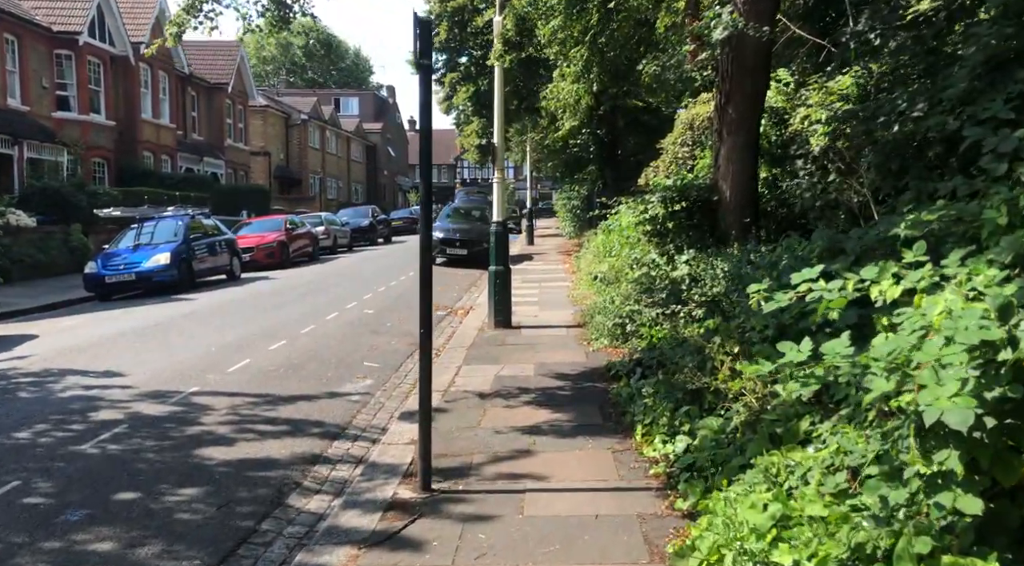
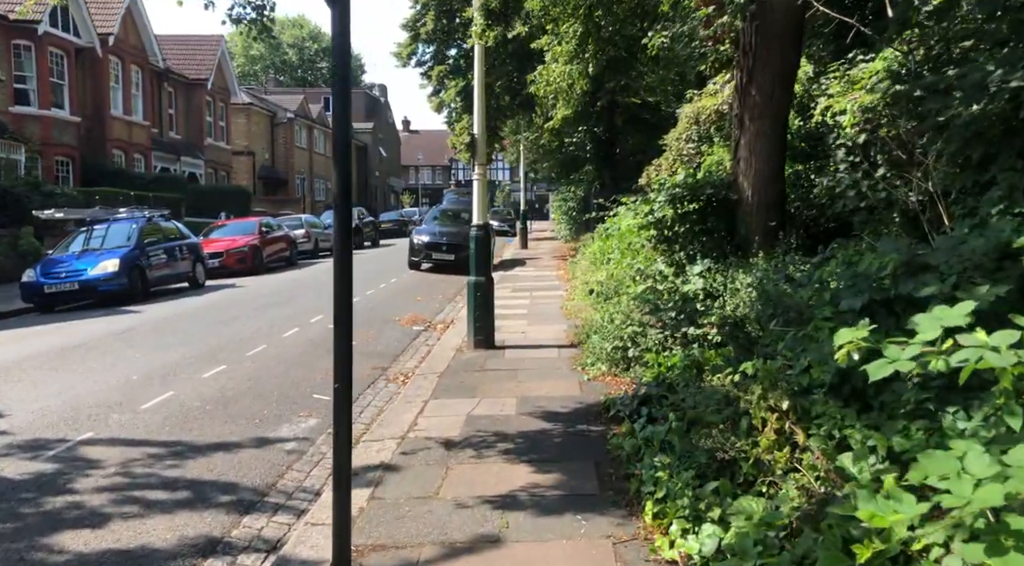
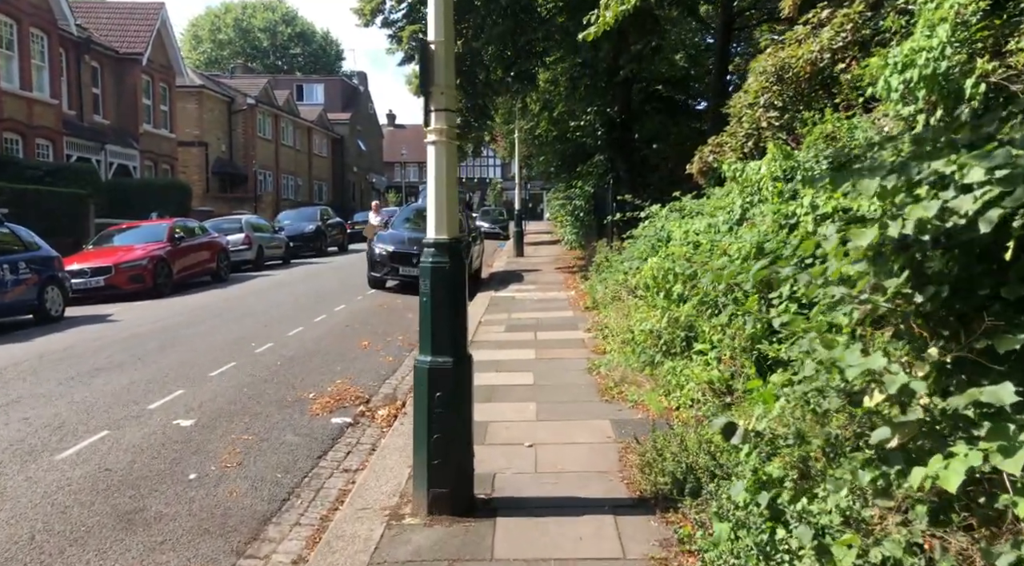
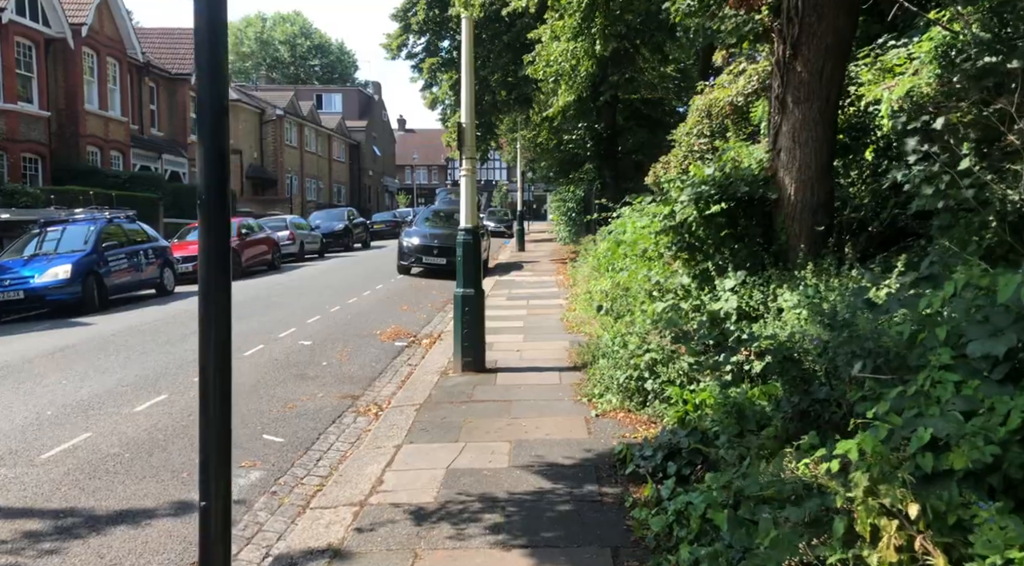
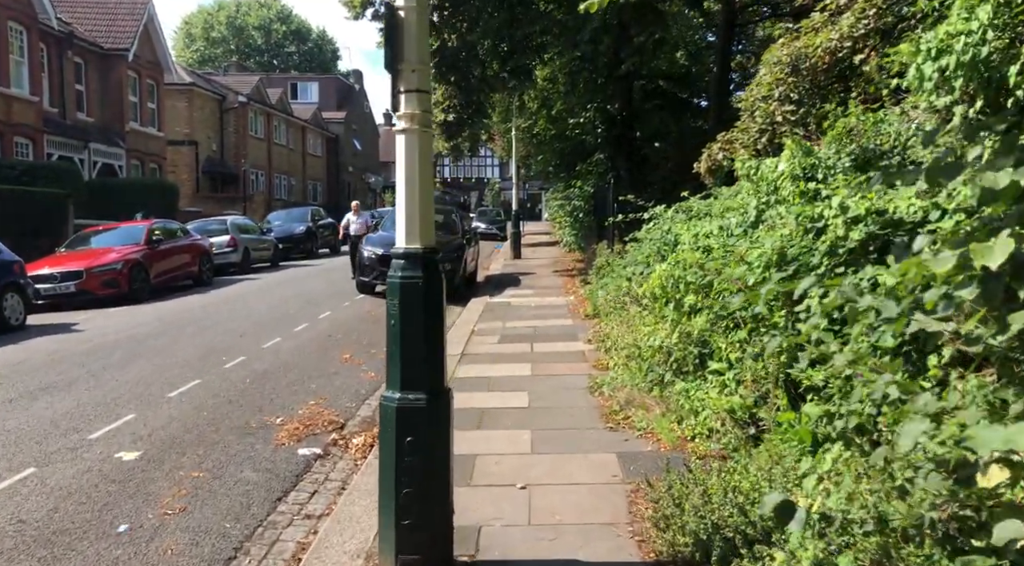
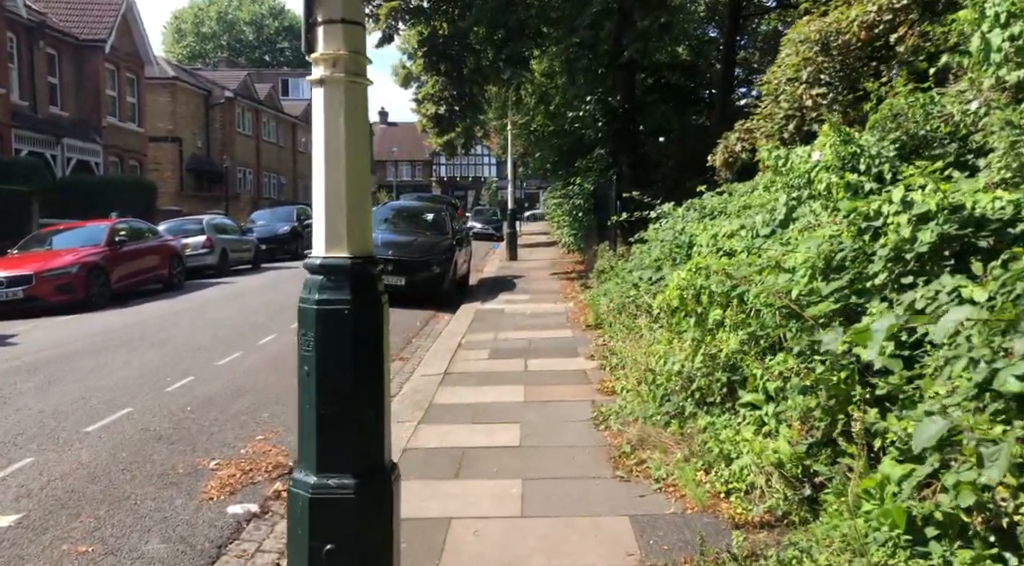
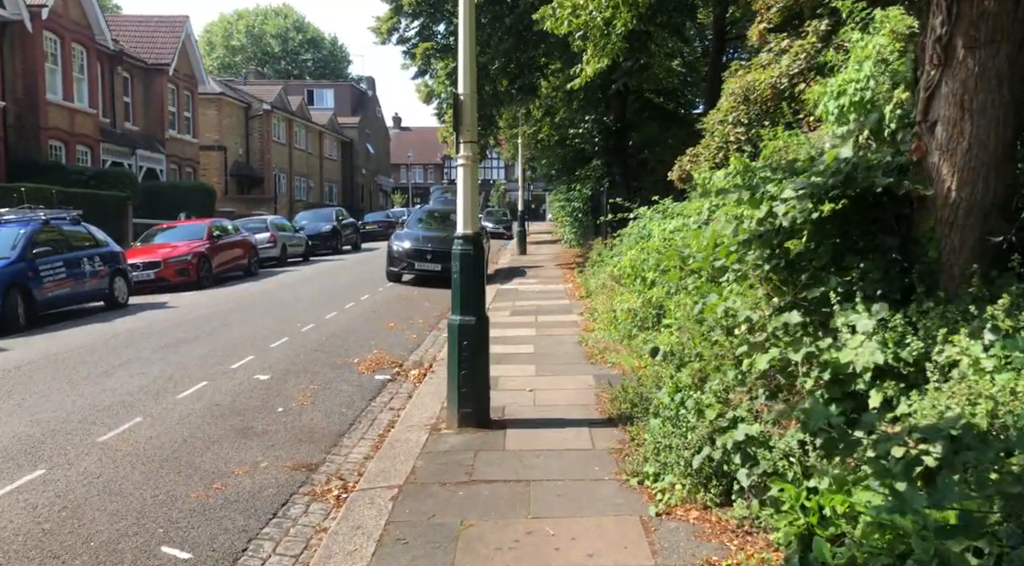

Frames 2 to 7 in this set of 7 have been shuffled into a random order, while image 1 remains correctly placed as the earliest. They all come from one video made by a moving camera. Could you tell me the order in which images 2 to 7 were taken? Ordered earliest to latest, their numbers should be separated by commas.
2, 4, 7, 3, 5, 6
